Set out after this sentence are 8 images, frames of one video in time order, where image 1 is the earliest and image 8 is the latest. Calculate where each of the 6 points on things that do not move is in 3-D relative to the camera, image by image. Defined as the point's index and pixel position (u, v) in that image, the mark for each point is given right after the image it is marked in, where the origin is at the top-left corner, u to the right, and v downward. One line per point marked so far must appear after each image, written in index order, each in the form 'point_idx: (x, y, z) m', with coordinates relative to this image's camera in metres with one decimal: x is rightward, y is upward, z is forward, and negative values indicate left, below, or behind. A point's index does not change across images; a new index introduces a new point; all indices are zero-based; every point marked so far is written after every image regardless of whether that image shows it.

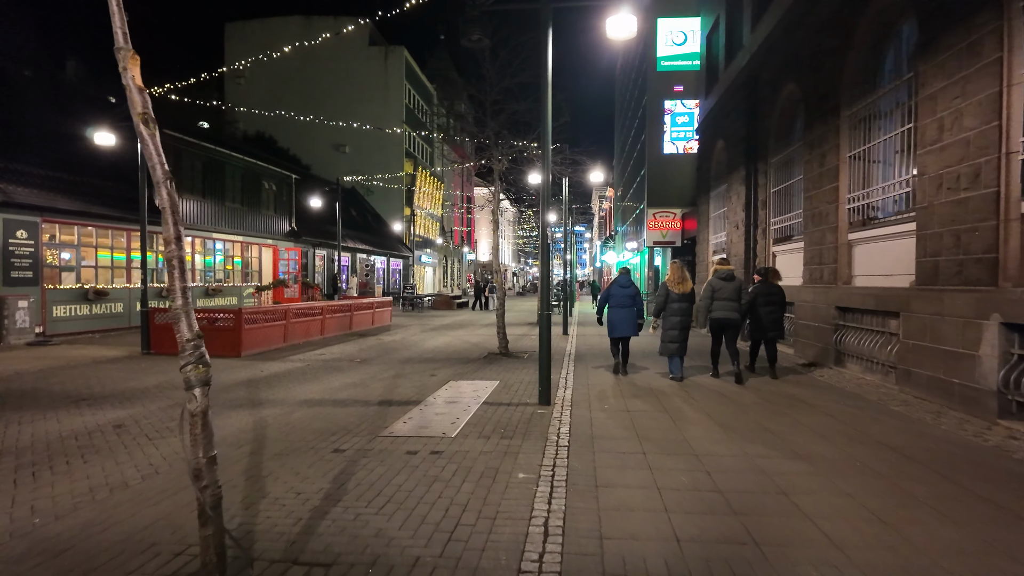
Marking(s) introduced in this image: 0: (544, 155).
0: (+0.5, +1.8, +8.0) m
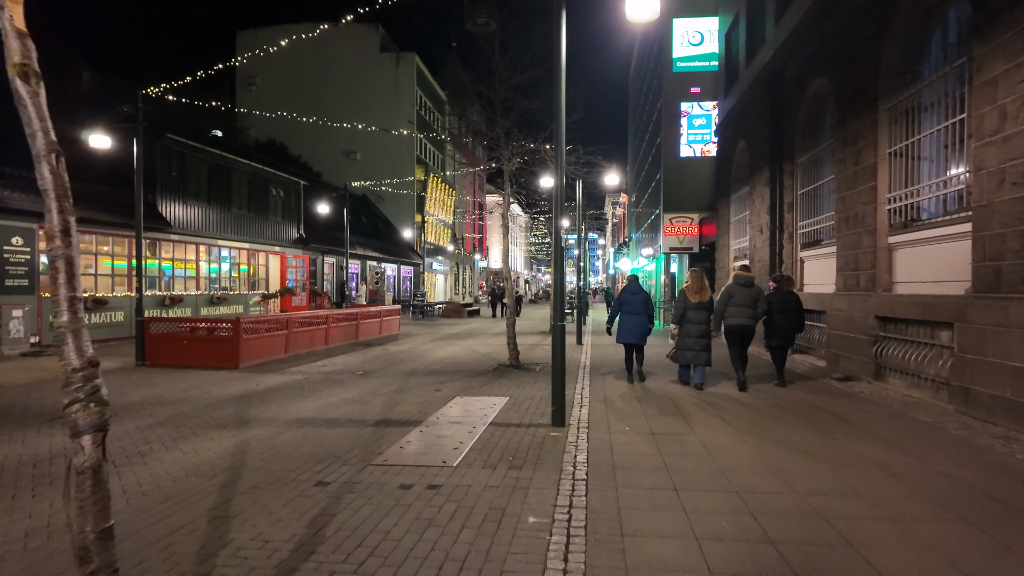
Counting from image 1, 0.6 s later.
0: (+0.6, +1.7, +7.3) m
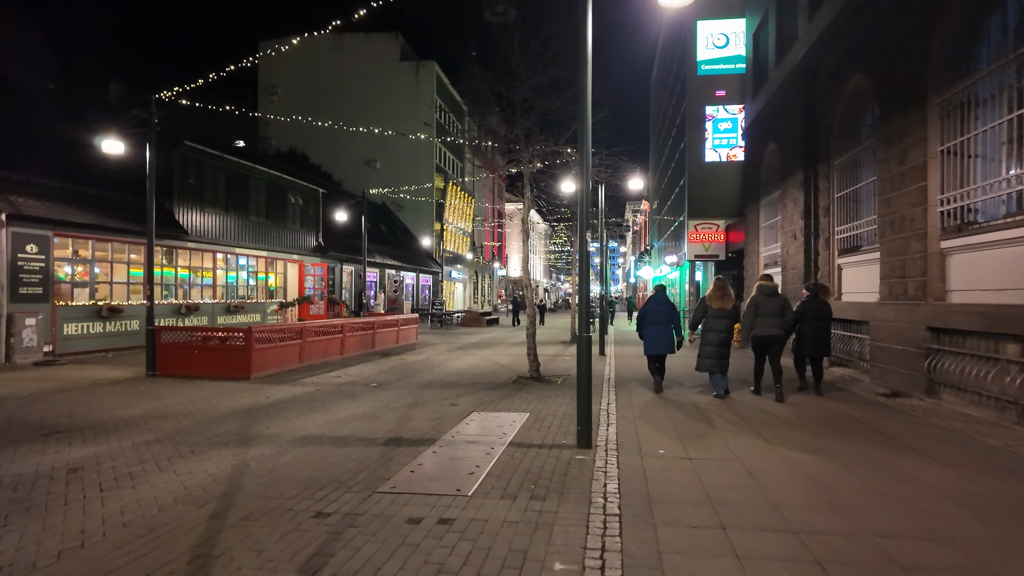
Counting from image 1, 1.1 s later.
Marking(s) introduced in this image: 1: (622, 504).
0: (+0.8, +1.6, +6.8) m
1: (+0.8, -1.6, +4.2) m
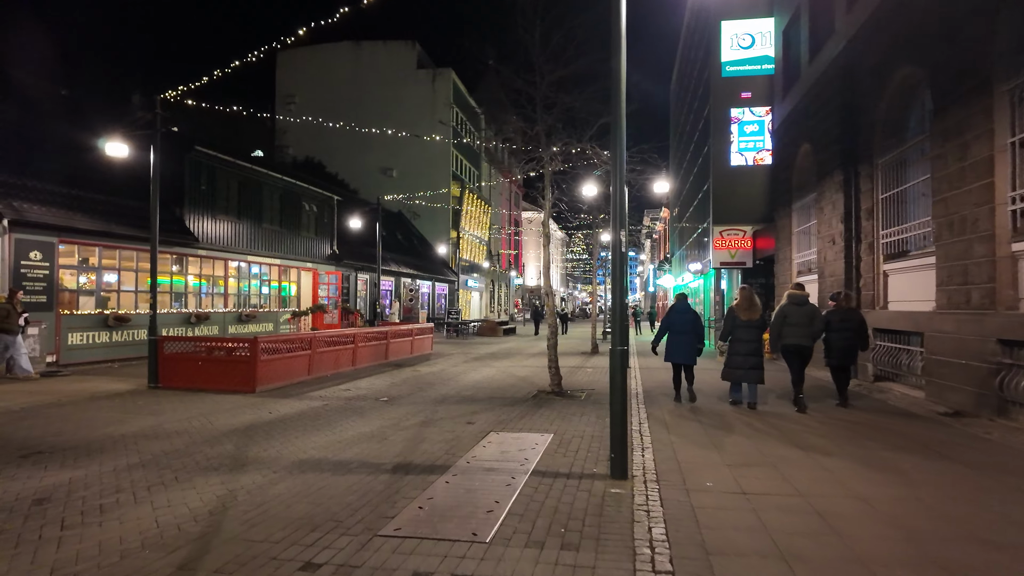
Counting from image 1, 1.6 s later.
0: (+1.1, +1.5, +6.1) m
1: (+1.0, -1.6, +3.5) m
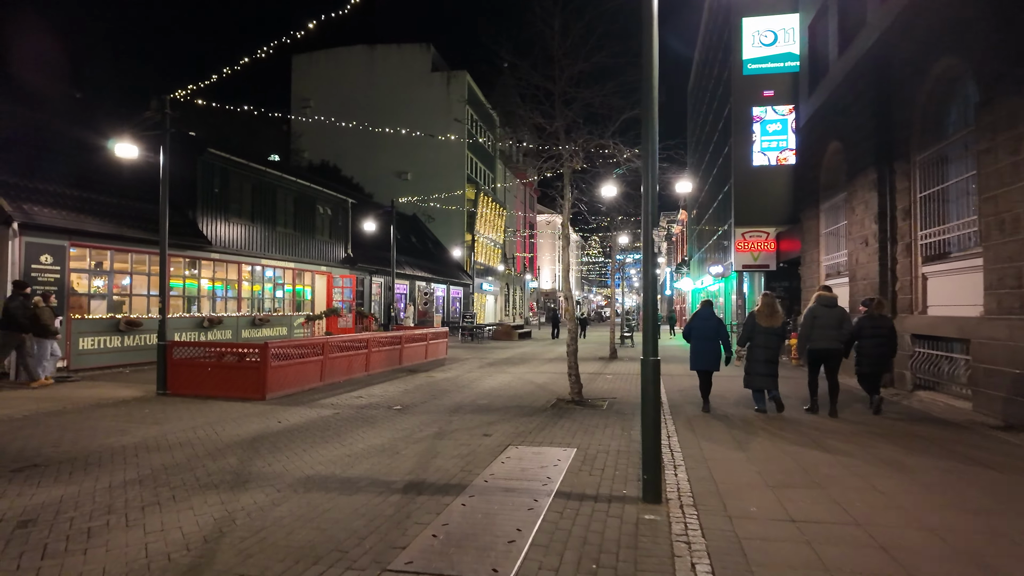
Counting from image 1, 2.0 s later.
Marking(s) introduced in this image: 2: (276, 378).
0: (+1.3, +1.5, +5.6) m
1: (+1.1, -1.6, +3.0) m
2: (-4.3, -1.7, +10.7) m
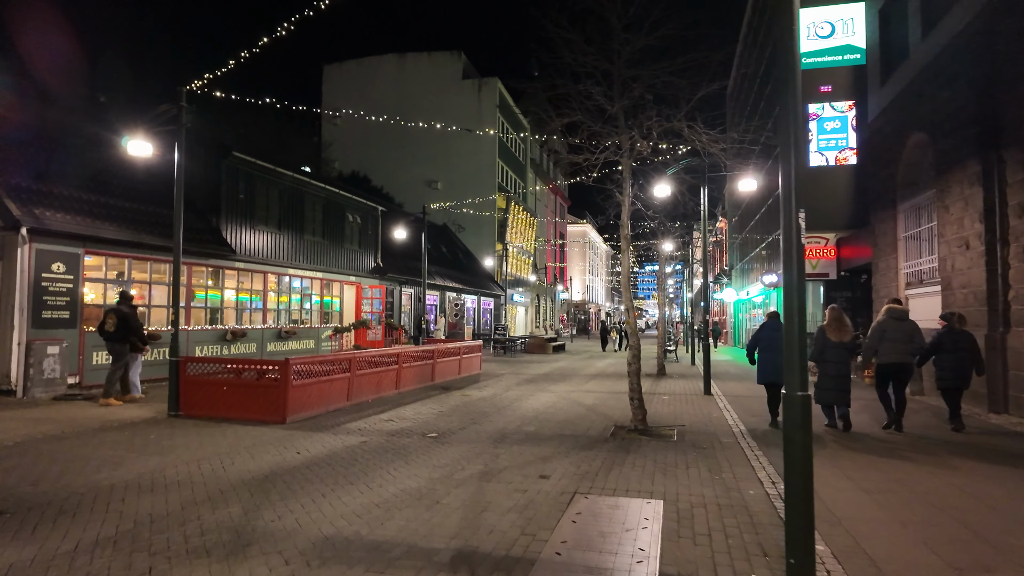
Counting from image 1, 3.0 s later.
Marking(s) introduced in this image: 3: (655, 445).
0: (+1.8, +1.4, +4.3) m
1: (+1.5, -1.6, +1.7) m
2: (-3.5, -1.8, +9.6) m
3: (+1.8, -2.0, +7.4) m
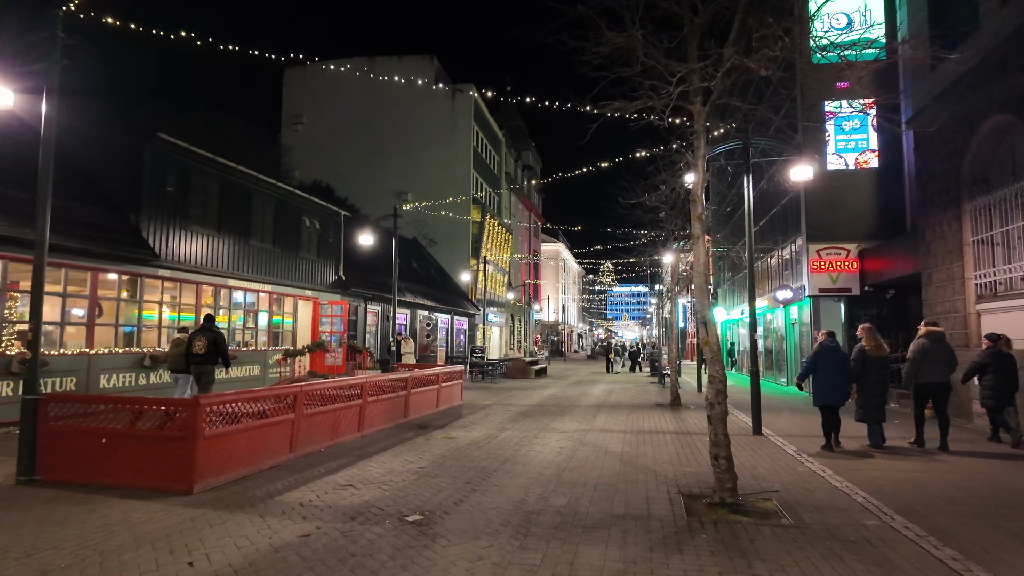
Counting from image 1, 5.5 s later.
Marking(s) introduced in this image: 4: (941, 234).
0: (+2.3, +1.5, +1.8) m
1: (+2.1, -1.4, -1.0) m
2: (-3.4, -1.9, +6.6) m
3: (+2.1, -2.0, +4.7) m
4: (+9.3, +1.2, +12.5) m
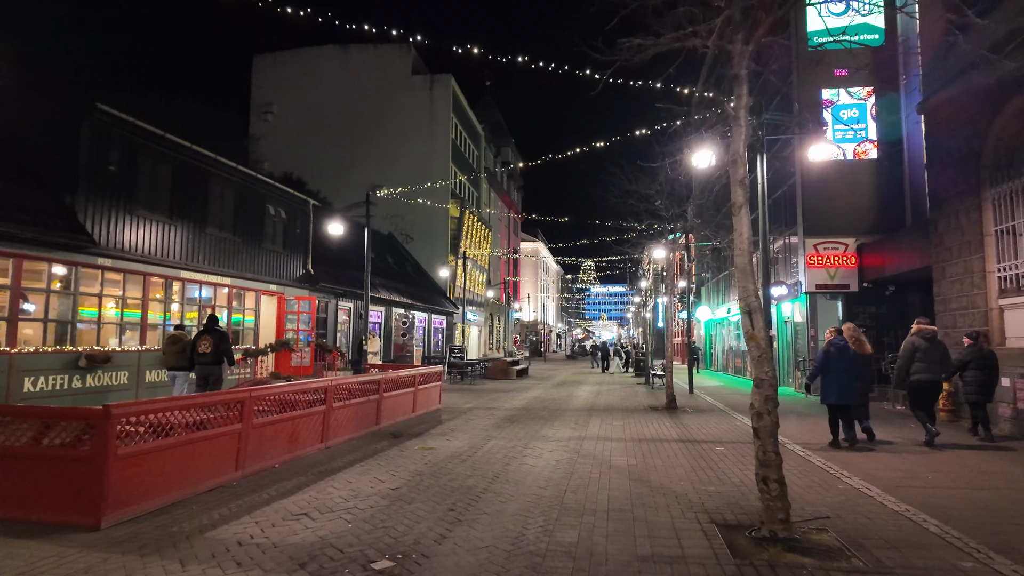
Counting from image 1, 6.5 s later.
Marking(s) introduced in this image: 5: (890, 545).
0: (+2.4, +1.7, +0.7) m
1: (+2.4, -1.3, -2.1) m
2: (-3.4, -1.7, +5.3) m
3: (+2.1, -1.8, +3.6) m
4: (+9.0, +1.3, +11.7) m
5: (+2.8, -1.9, +4.4) m
